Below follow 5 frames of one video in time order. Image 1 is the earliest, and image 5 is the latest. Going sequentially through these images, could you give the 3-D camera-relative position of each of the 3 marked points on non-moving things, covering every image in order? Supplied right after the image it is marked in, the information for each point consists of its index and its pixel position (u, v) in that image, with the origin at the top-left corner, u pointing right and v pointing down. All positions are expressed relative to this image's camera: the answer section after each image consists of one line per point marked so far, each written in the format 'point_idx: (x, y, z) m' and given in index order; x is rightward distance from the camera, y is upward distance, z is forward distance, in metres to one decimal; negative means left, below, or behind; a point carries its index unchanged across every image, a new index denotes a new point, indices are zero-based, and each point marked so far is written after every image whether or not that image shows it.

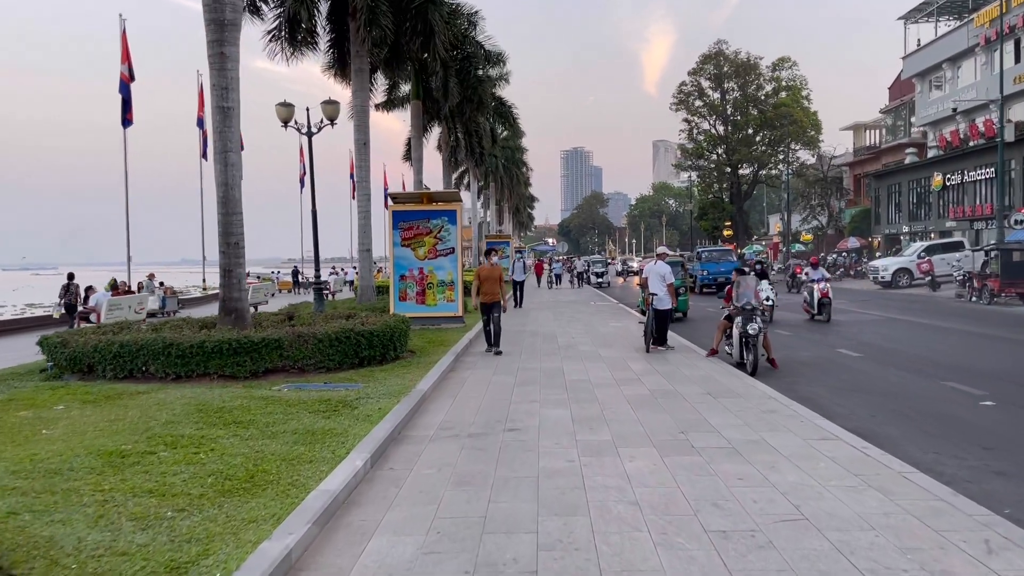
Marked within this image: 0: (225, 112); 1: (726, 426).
0: (-4.4, +2.7, +12.7) m
1: (+1.9, -1.2, +7.5) m
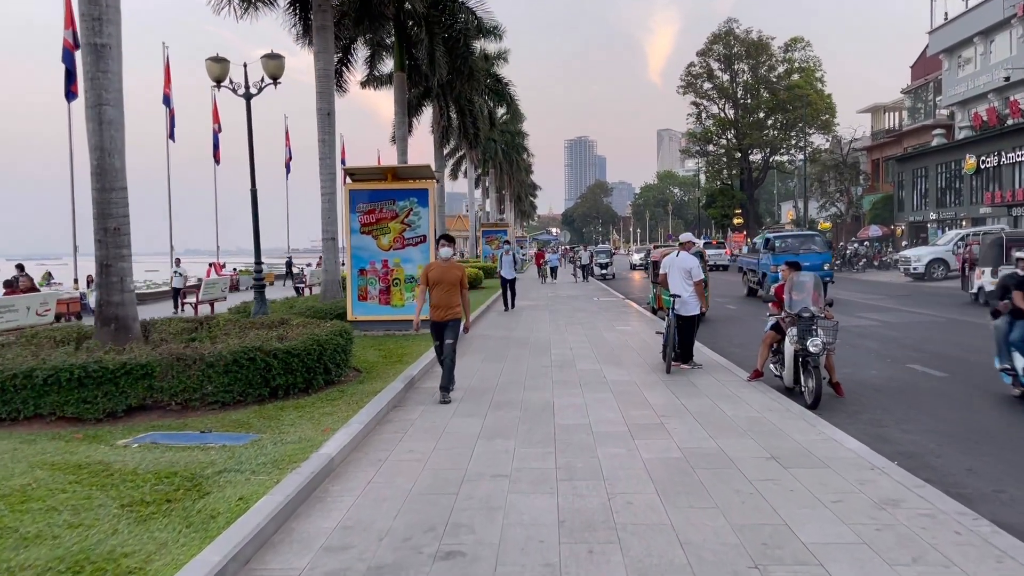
0: (-4.7, +2.7, +9.4) m
1: (+1.6, -1.3, +4.2) m
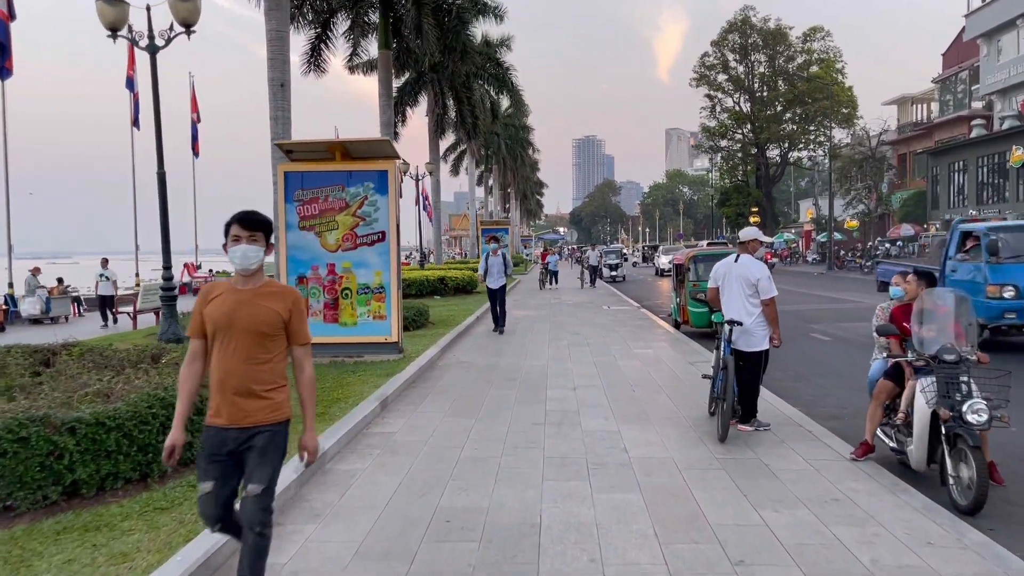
0: (-4.9, +2.5, +6.0) m
1: (+1.3, -1.5, +0.7) m
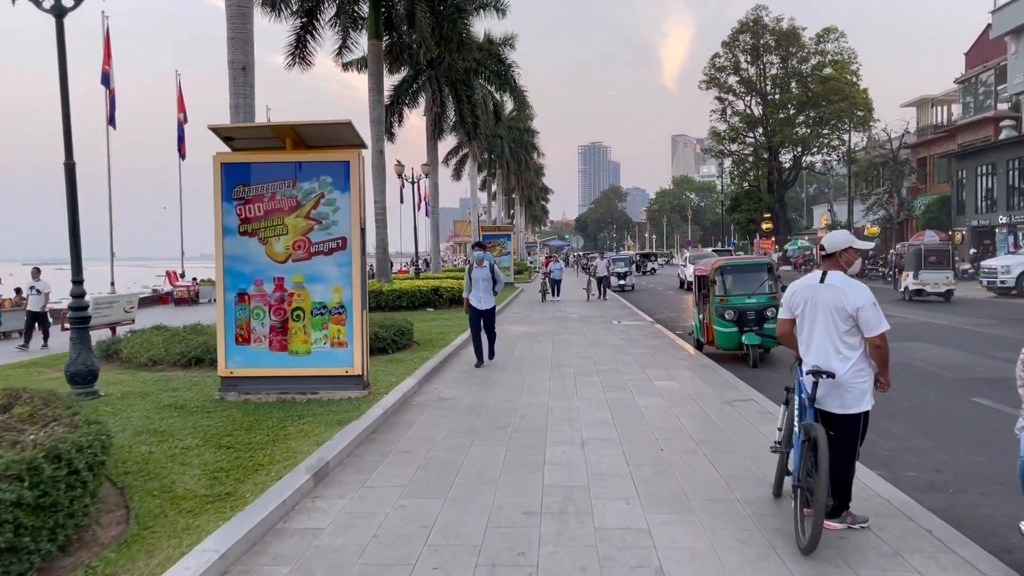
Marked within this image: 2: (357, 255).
0: (-5.0, +2.3, +3.9) m
1: (+1.2, -1.6, -1.5) m
2: (-1.7, +0.4, +8.9) m
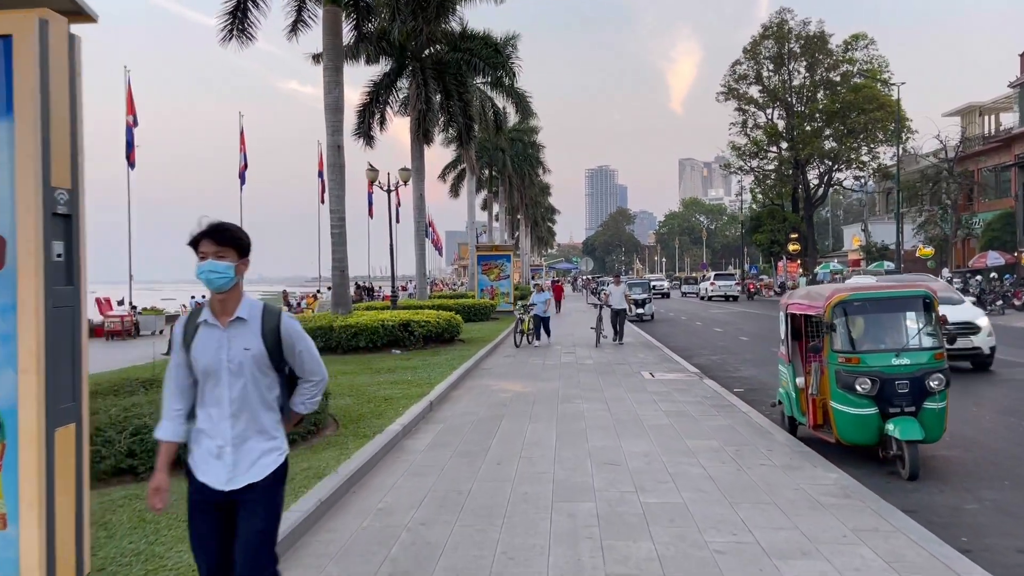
0: (-5.3, +2.1, -1.6) m
1: (+0.8, -1.7, -7.1) m
2: (-1.9, 0.0, +3.4) m
